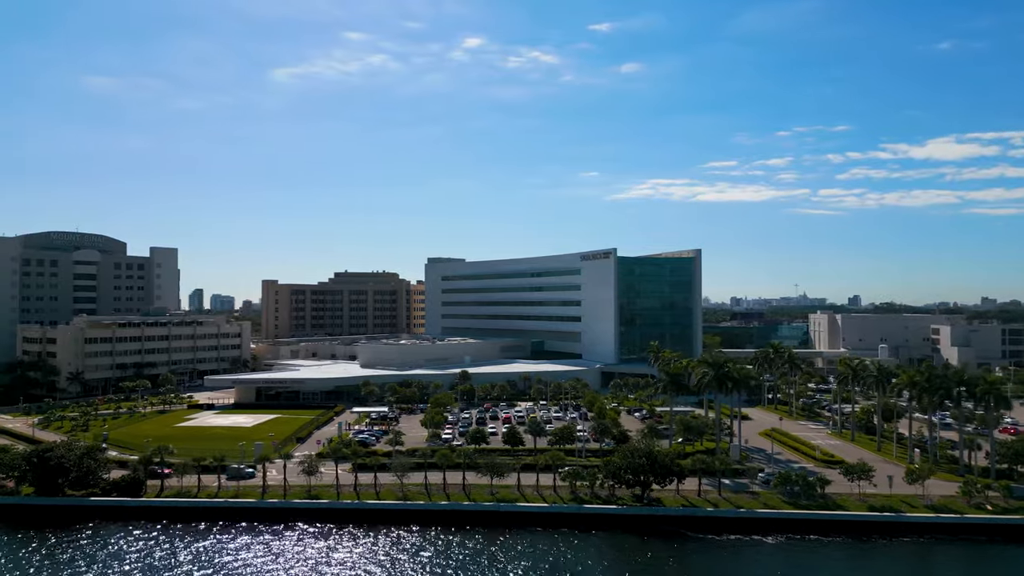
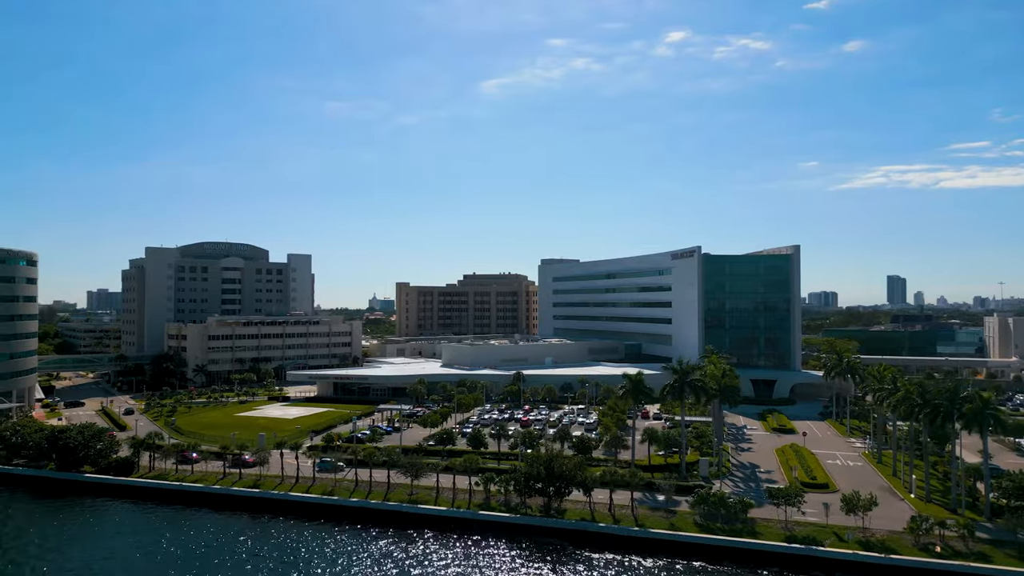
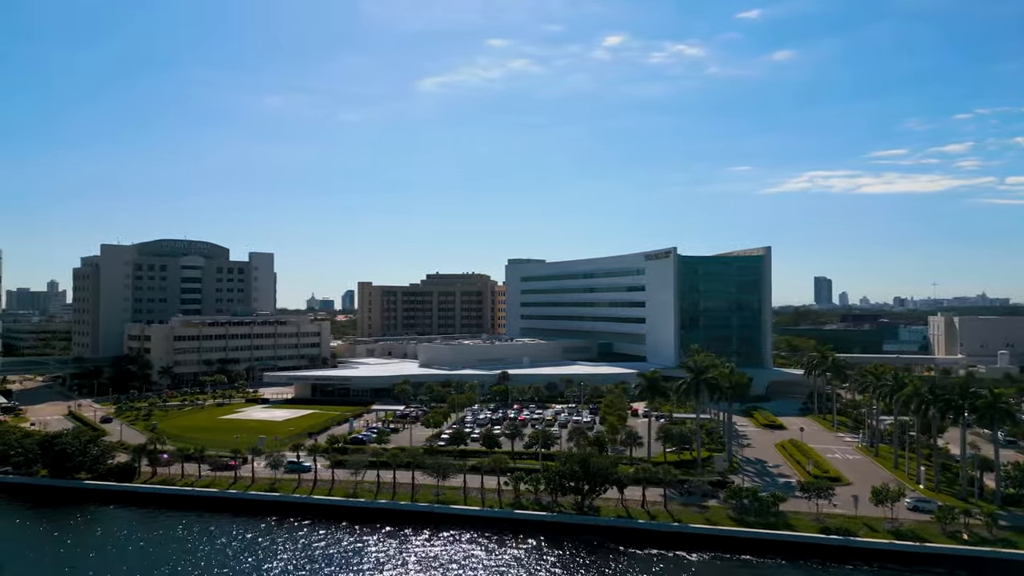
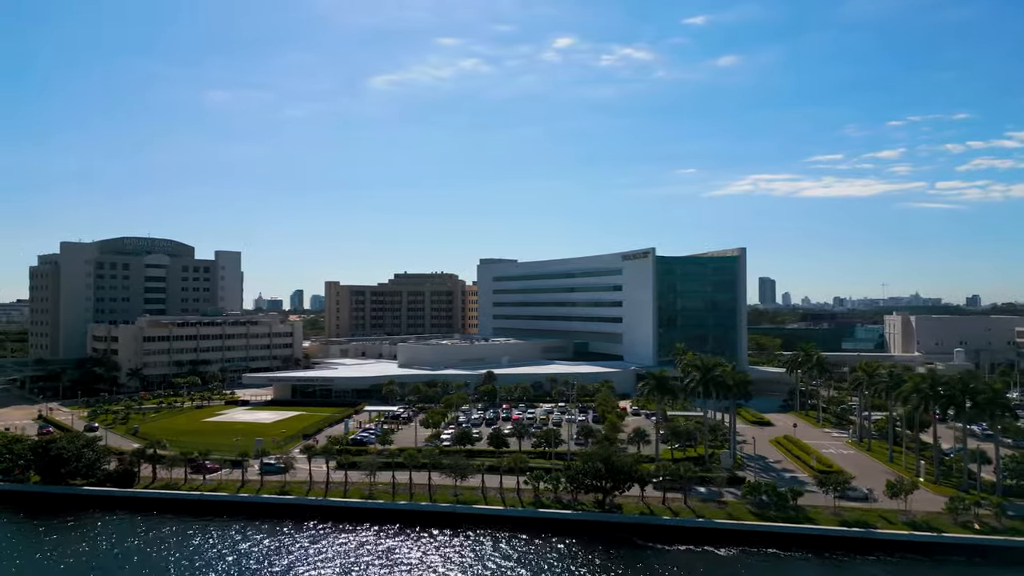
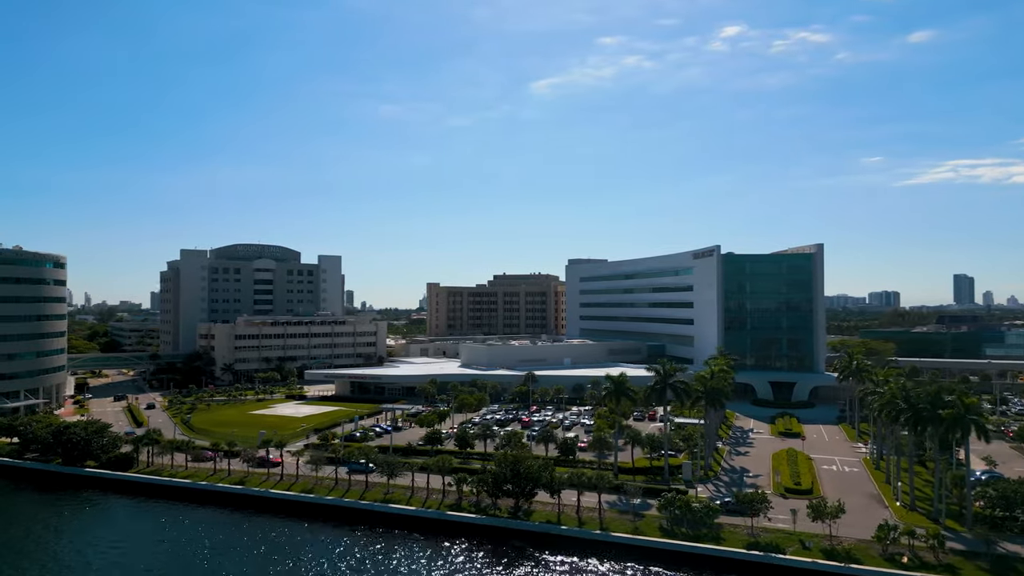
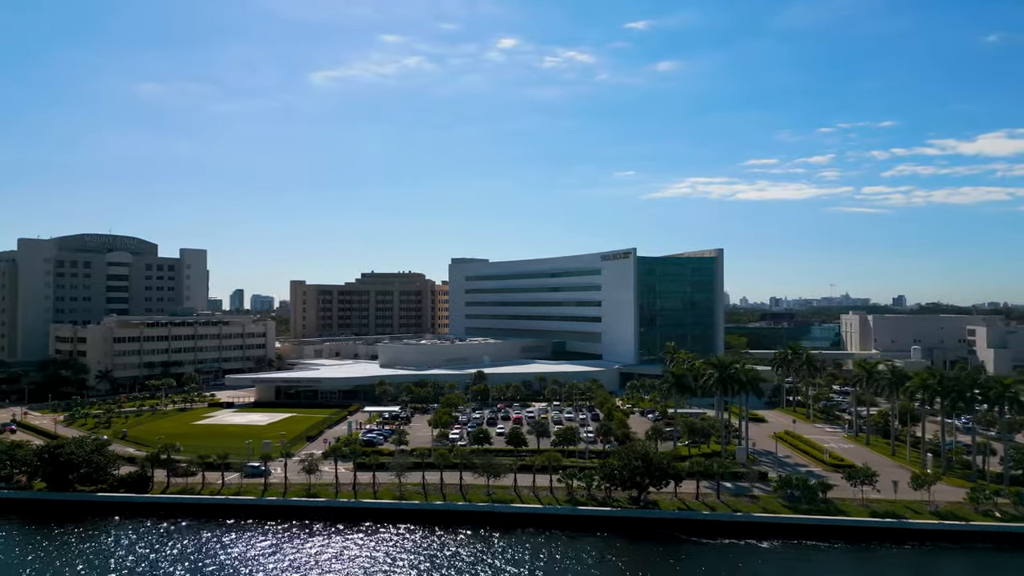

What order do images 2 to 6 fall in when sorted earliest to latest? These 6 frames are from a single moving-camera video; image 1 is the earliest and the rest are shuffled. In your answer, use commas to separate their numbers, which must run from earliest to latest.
6, 4, 3, 2, 5
